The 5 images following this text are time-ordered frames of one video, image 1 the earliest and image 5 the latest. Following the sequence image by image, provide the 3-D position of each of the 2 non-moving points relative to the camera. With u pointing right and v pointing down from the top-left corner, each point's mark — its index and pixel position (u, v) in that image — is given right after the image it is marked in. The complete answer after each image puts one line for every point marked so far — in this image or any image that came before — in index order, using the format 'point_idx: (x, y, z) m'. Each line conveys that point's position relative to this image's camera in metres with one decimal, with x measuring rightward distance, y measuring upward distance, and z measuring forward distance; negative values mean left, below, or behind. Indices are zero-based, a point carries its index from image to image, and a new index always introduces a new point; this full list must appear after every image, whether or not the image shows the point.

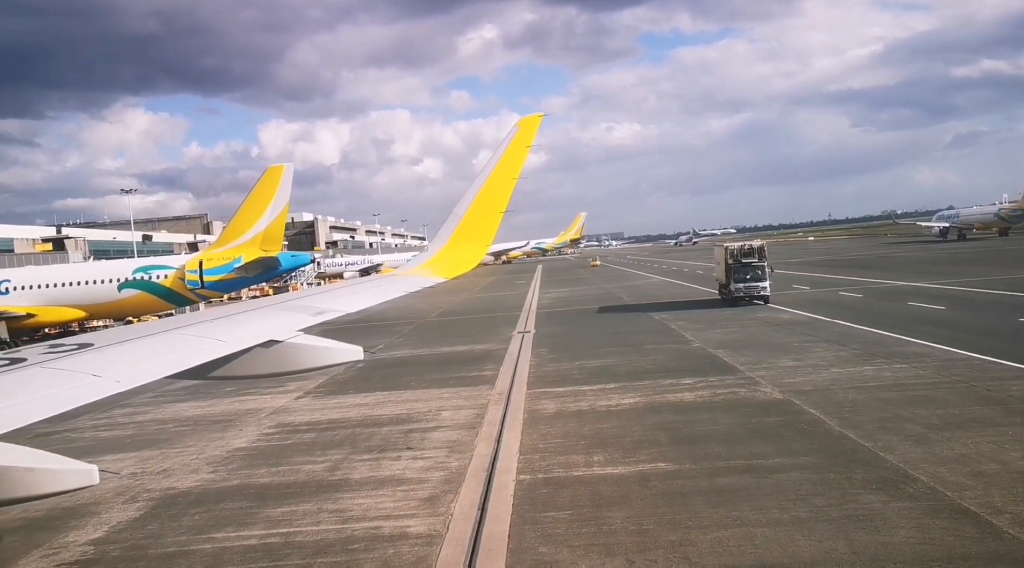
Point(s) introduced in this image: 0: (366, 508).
0: (-1.5, -2.3, +7.1) m
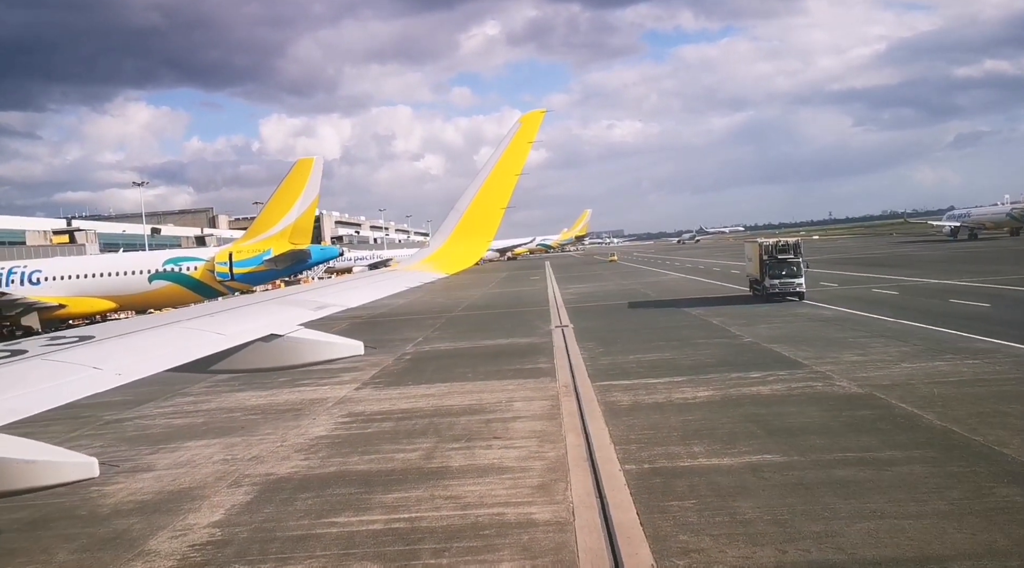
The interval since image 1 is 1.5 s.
0: (-0.3, -2.1, +7.1) m
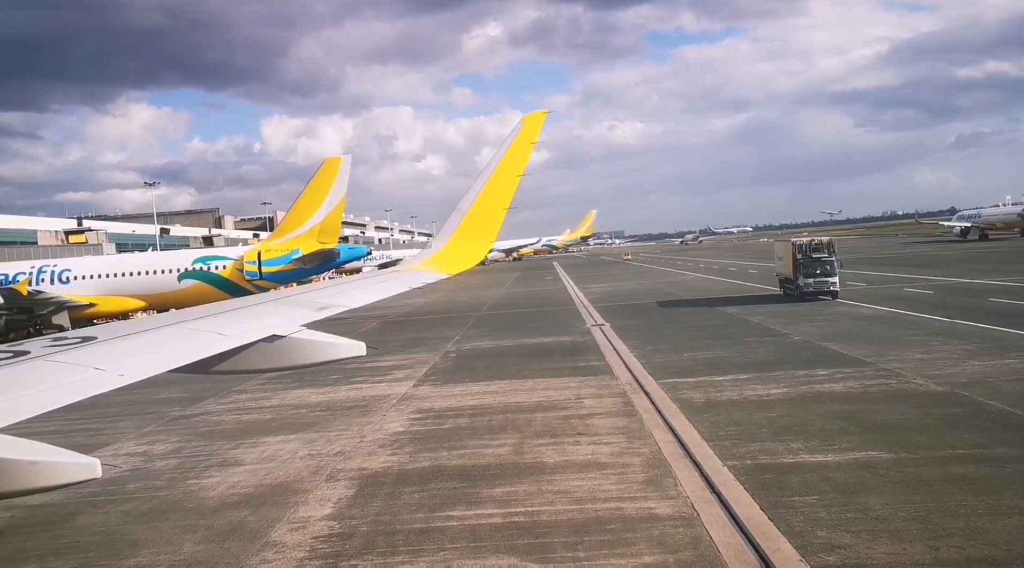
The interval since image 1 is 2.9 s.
0: (+0.8, -2.1, +7.1) m
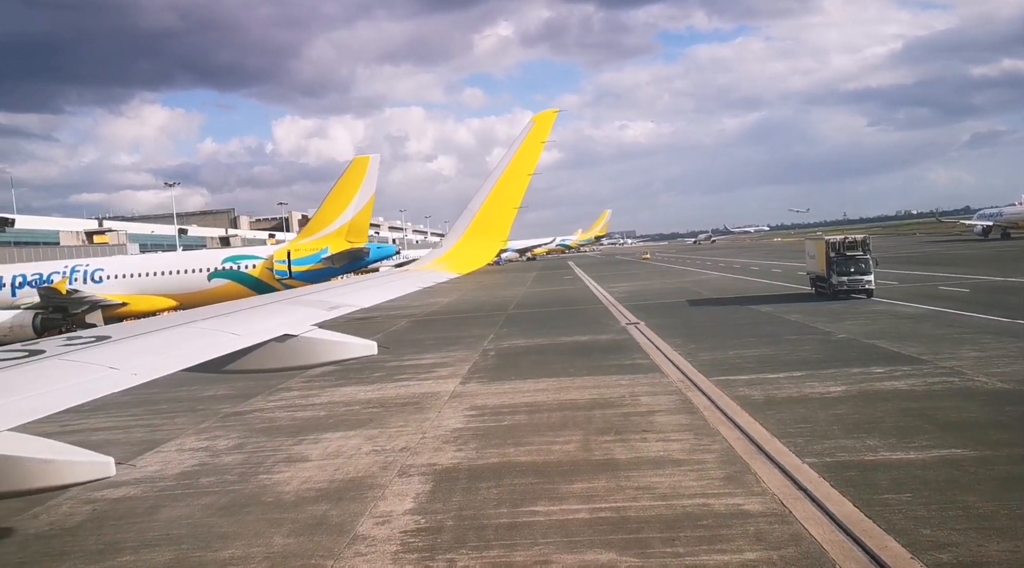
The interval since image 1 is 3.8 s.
0: (+1.6, -2.0, +7.0) m
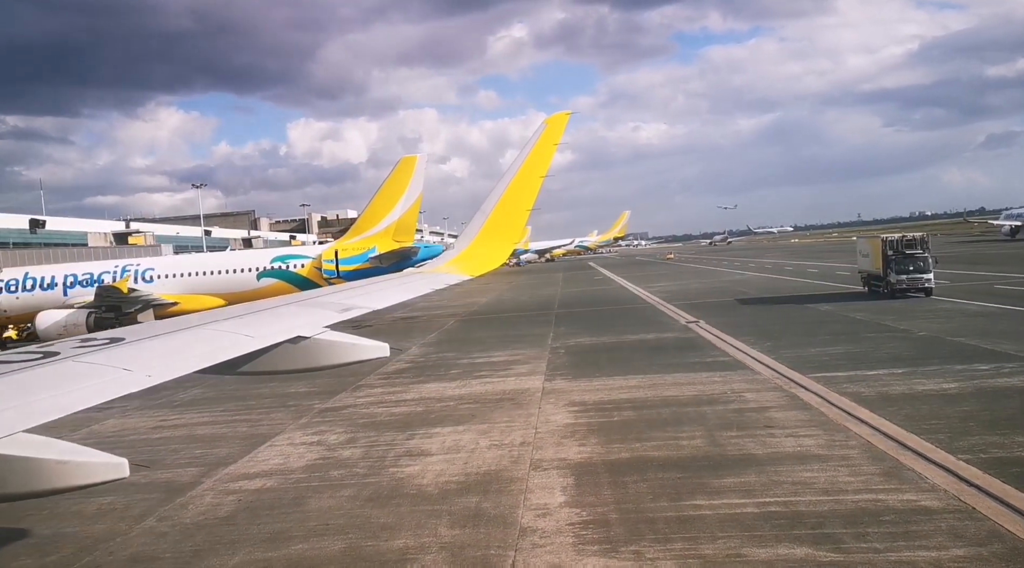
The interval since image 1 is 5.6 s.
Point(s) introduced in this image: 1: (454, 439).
0: (+3.1, -1.9, +6.9) m
1: (-0.8, -2.2, +10.1) m
